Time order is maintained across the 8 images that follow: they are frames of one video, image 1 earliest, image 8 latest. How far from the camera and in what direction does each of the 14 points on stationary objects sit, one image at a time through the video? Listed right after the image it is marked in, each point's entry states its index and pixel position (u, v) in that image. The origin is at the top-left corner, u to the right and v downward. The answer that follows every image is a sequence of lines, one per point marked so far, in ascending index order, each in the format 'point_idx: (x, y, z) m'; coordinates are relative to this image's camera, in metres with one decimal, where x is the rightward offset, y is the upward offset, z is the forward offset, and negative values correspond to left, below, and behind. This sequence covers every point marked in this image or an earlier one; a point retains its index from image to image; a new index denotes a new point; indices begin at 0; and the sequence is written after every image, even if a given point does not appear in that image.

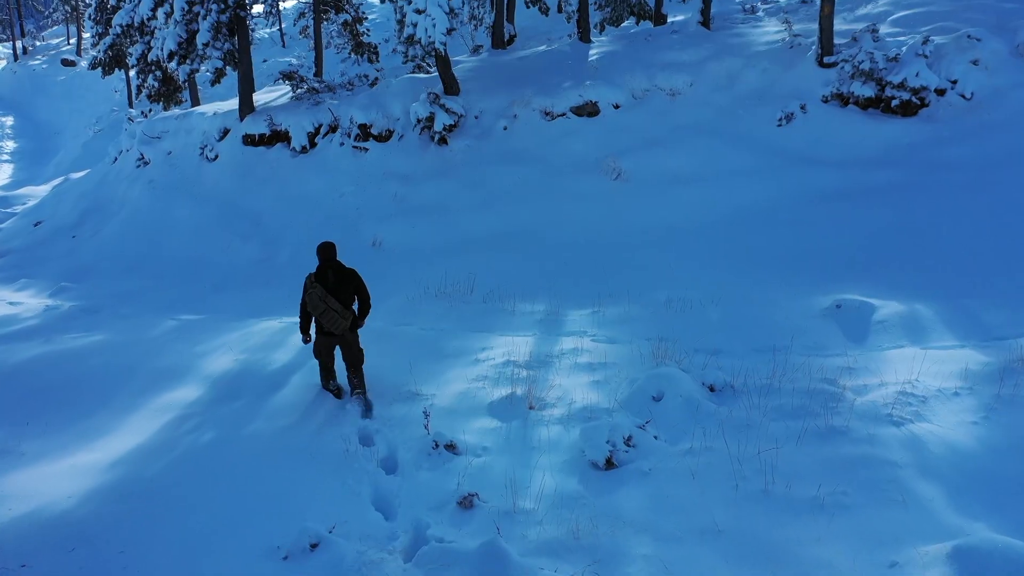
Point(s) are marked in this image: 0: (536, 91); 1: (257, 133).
0: (+0.5, +3.8, +16.0) m
1: (-5.6, +3.4, +18.2) m
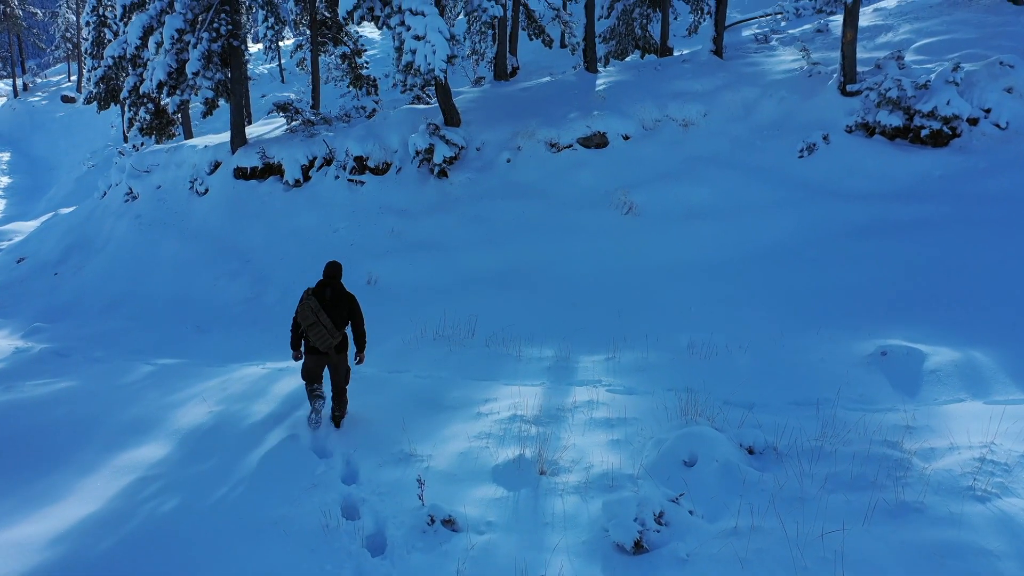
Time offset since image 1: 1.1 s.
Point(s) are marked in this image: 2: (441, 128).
0: (+0.5, +3.1, +15.3) m
1: (-5.5, +2.6, +17.5) m
2: (-1.3, +3.0, +15.4) m
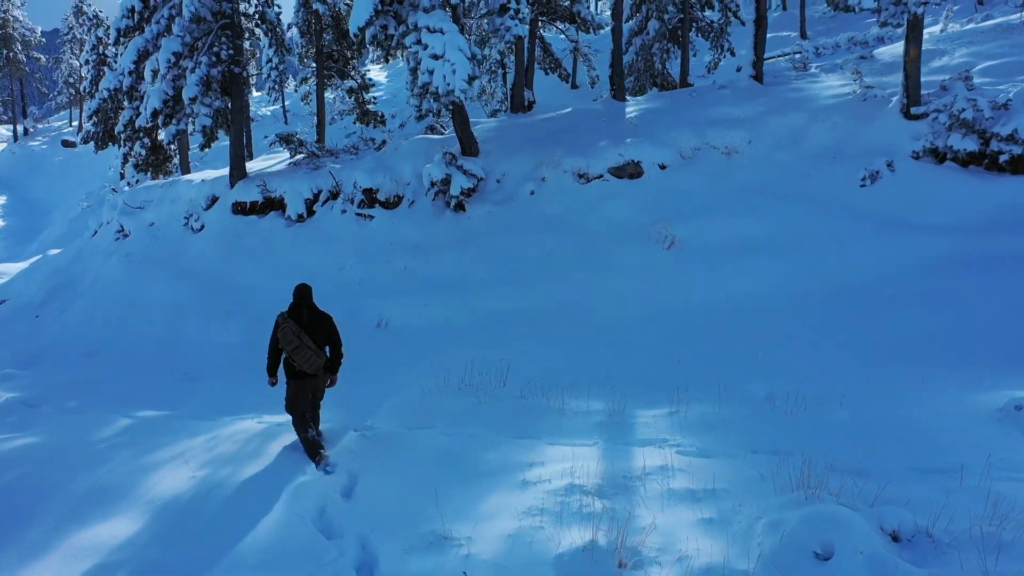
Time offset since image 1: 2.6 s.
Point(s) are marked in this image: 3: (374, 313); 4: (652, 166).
0: (+0.9, +2.3, +14.0) m
1: (-5.1, +1.7, +16.2) m
2: (-0.9, +2.2, +14.2) m
3: (-2.0, -0.4, +12.1) m
4: (+2.2, +1.9, +13.1) m
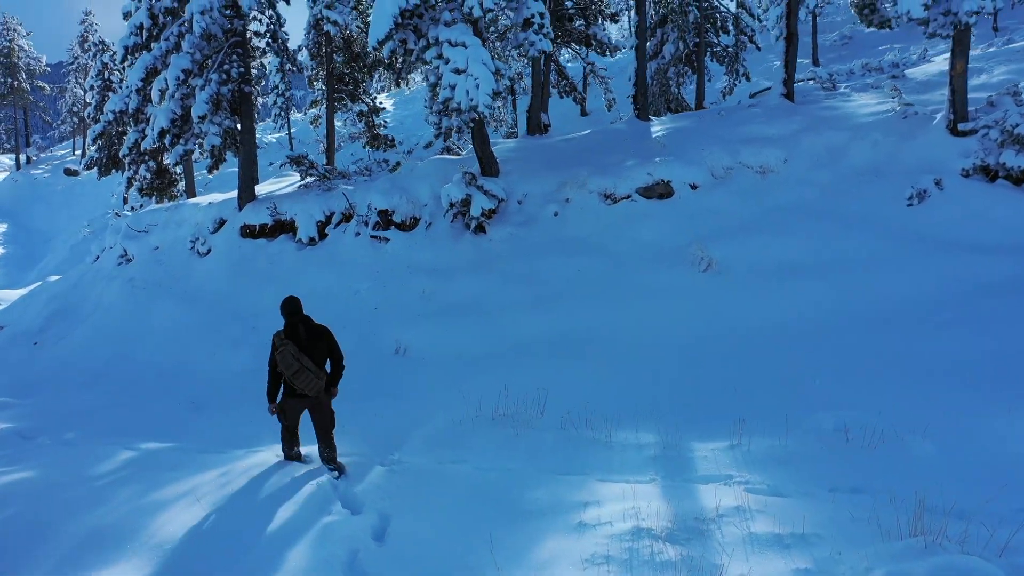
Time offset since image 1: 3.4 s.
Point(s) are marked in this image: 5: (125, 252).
0: (+1.3, +1.9, +13.5) m
1: (-4.8, +1.2, +15.6) m
2: (-0.6, +1.8, +13.6) m
3: (-1.6, -0.7, +11.4) m
4: (+2.6, +1.5, +12.5) m
5: (-8.2, +0.7, +17.5) m
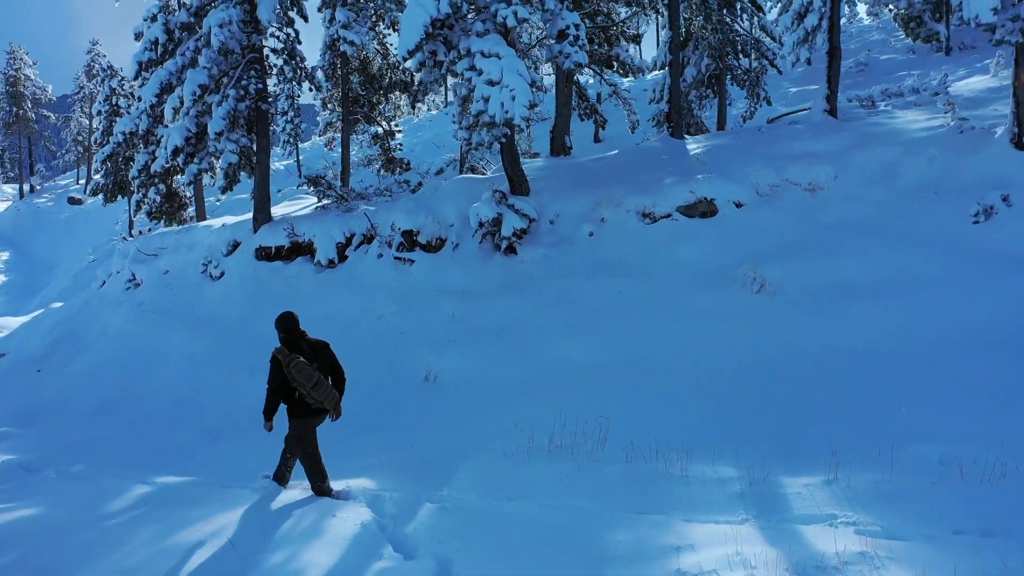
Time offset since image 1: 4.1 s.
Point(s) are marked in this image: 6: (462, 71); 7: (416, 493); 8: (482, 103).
0: (+1.8, +1.5, +12.9) m
1: (-4.3, +0.8, +15.0) m
2: (-0.1, +1.4, +13.0) m
3: (-1.1, -1.0, +10.7) m
4: (+3.1, +1.2, +11.8) m
5: (-7.7, +0.2, +16.8) m
6: (-0.7, +3.1, +11.7) m
7: (-0.8, -1.7, +6.7) m
8: (-0.4, +2.5, +11.4) m
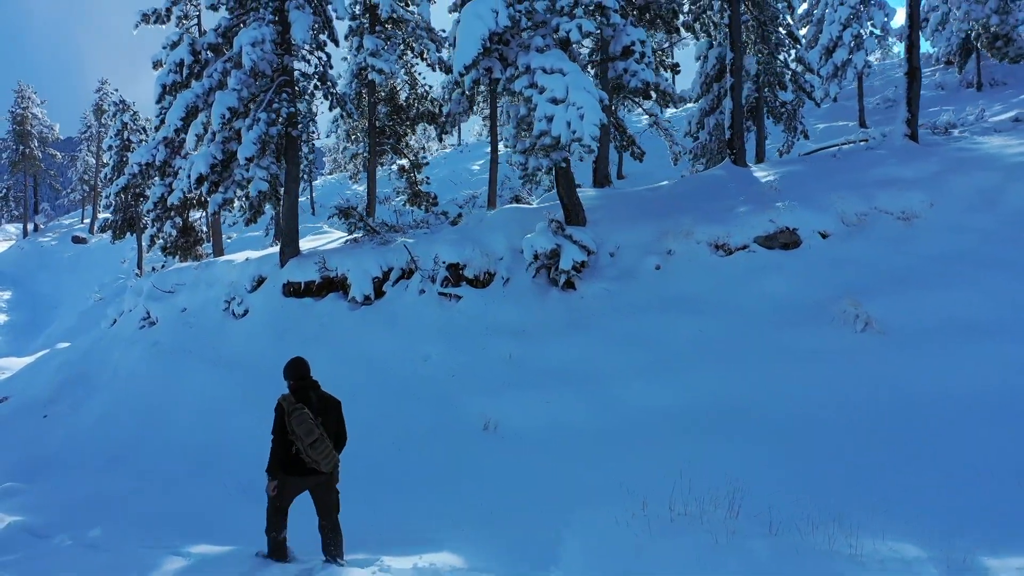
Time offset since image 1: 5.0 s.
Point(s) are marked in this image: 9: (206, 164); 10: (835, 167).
0: (+2.6, +1.0, +11.8) m
1: (-3.5, +0.1, +13.8) m
2: (+0.8, +0.9, +11.9) m
3: (-0.3, -1.4, +9.5) m
4: (+3.9, +0.7, +10.8) m
5: (-6.9, -0.5, +15.7) m
6: (+0.1, +2.6, +10.8) m
7: (0.0, -1.9, +5.5) m
8: (+0.4, +2.1, +10.4) m
9: (-5.0, +2.0, +13.6) m
10: (+4.8, +1.8, +12.3) m
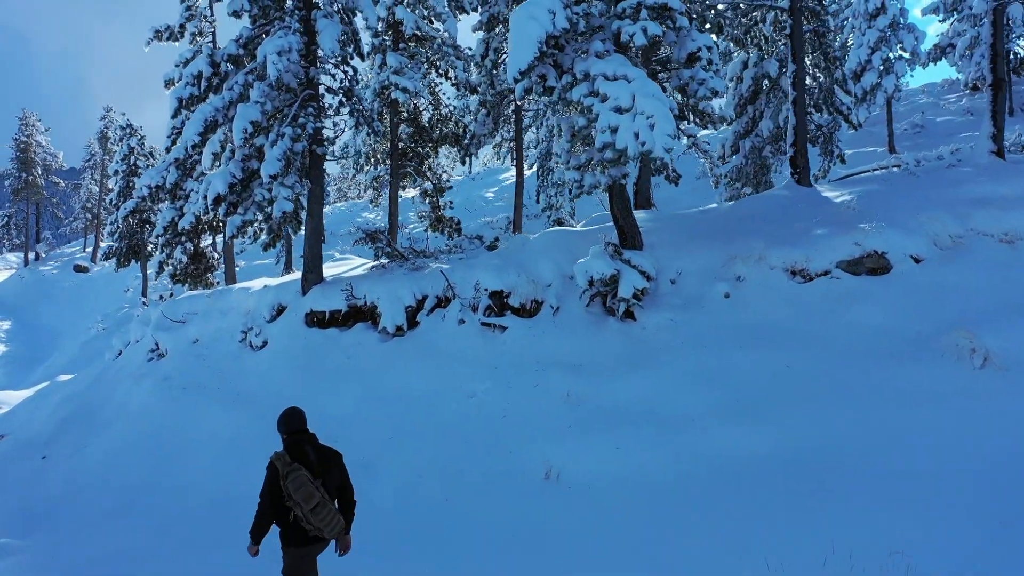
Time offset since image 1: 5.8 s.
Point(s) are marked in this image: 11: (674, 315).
0: (+3.3, +0.6, +10.7) m
1: (-2.8, -0.3, +12.7) m
2: (+1.4, +0.5, +10.8) m
3: (+0.3, -1.7, +8.4) m
4: (+4.5, +0.3, +9.7) m
5: (-6.2, -1.0, +14.5) m
6: (+0.8, +2.2, +9.7) m
7: (+0.7, -2.0, +4.3) m
8: (+1.1, +1.7, +9.4) m
9: (-4.3, +1.6, +12.5) m
10: (+5.4, +1.4, +11.2) m
11: (+2.0, -0.3, +10.3) m
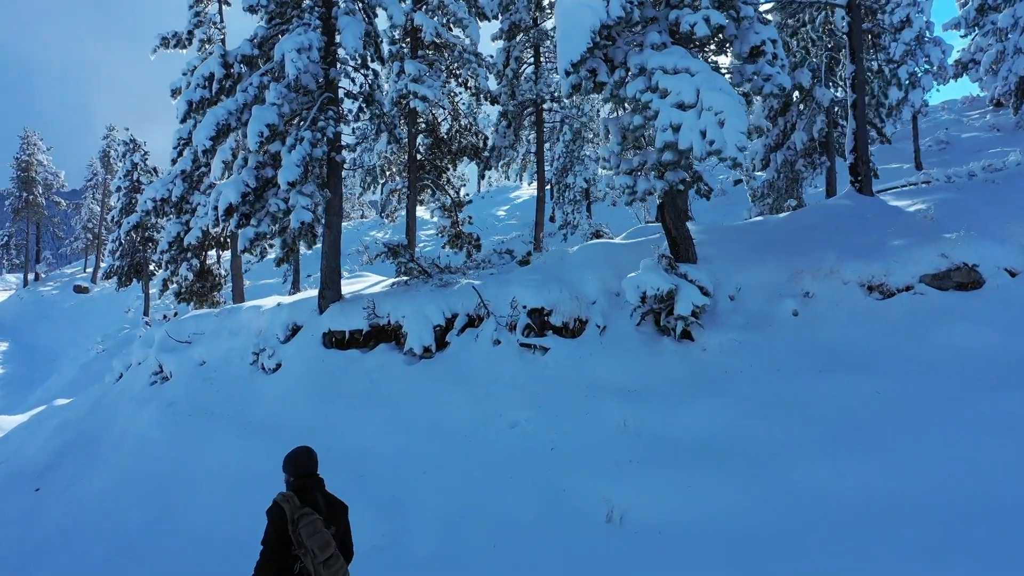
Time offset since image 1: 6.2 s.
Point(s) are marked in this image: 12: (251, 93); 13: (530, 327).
0: (+3.8, +0.4, +9.7) m
1: (-2.3, -0.6, +11.7) m
2: (+1.9, +0.3, +9.9) m
3: (+0.8, -1.8, +7.3) m
4: (+5.1, +0.2, +8.7) m
5: (-5.7, -1.3, +13.5) m
6: (+1.3, +2.1, +8.8) m
7: (+1.2, -2.1, +3.2) m
8: (+1.6, +1.6, +8.4) m
9: (-3.8, +1.3, +11.6) m
10: (+6.0, +1.2, +10.3) m
11: (+2.5, -0.5, +9.2) m
12: (-3.7, +2.8, +11.8) m
13: (+0.2, -0.5, +10.2) m
